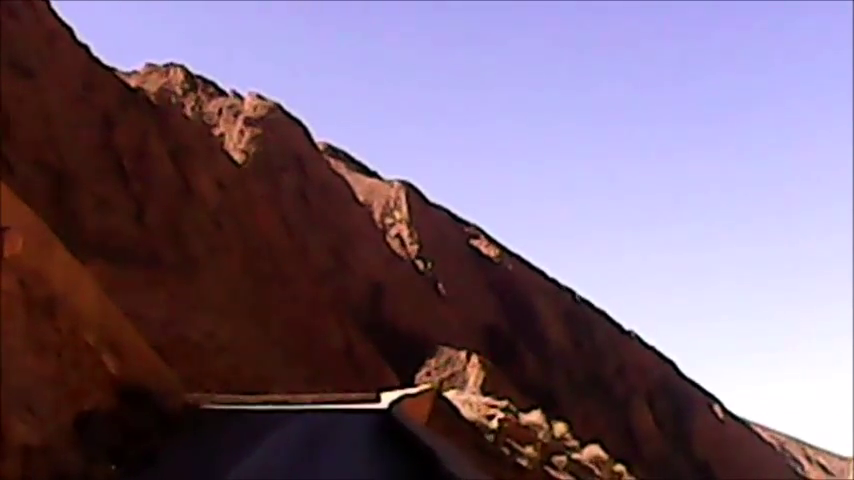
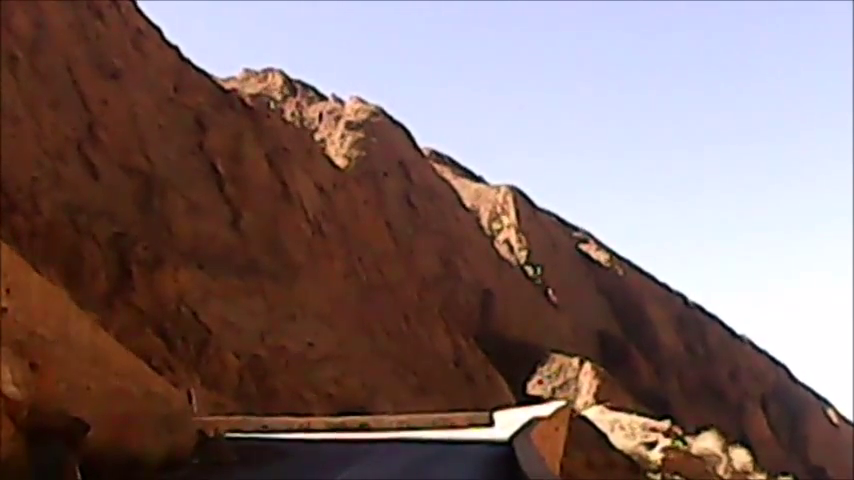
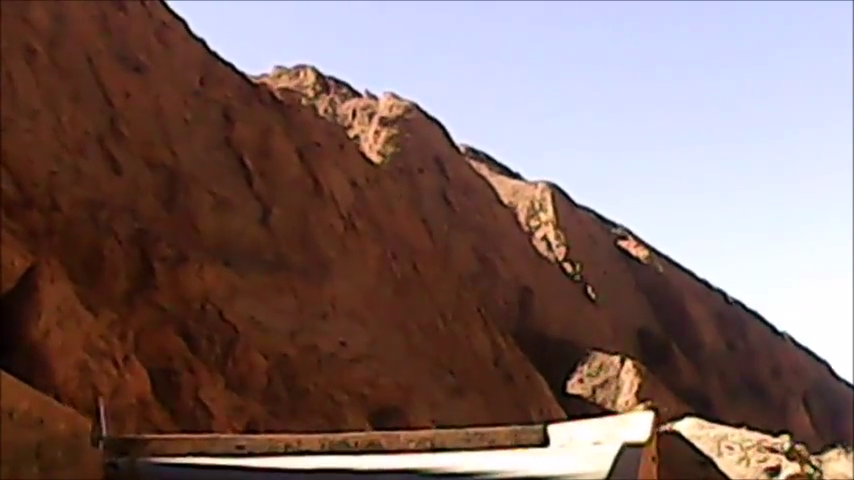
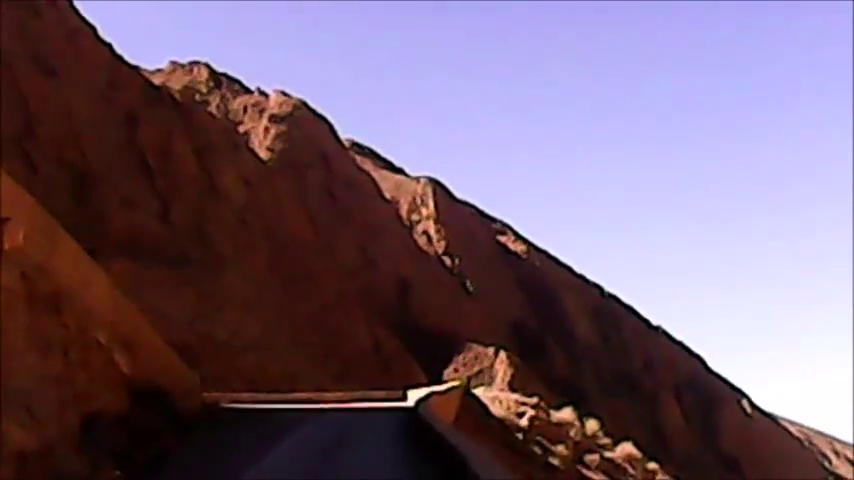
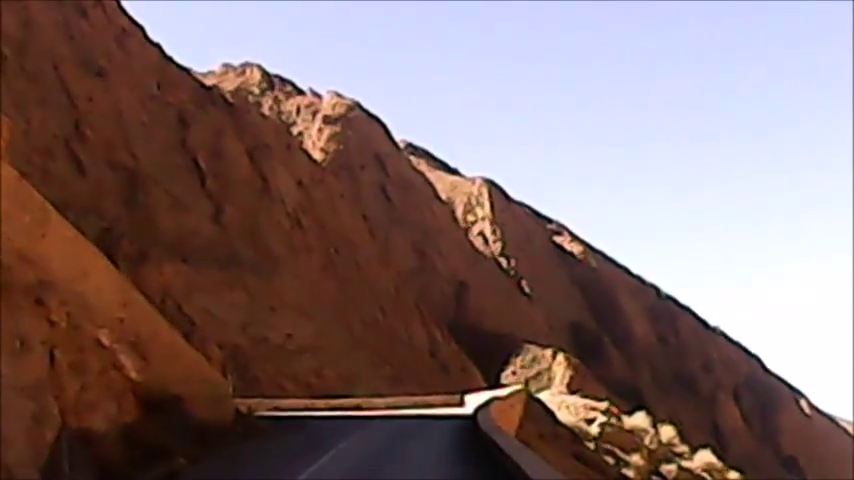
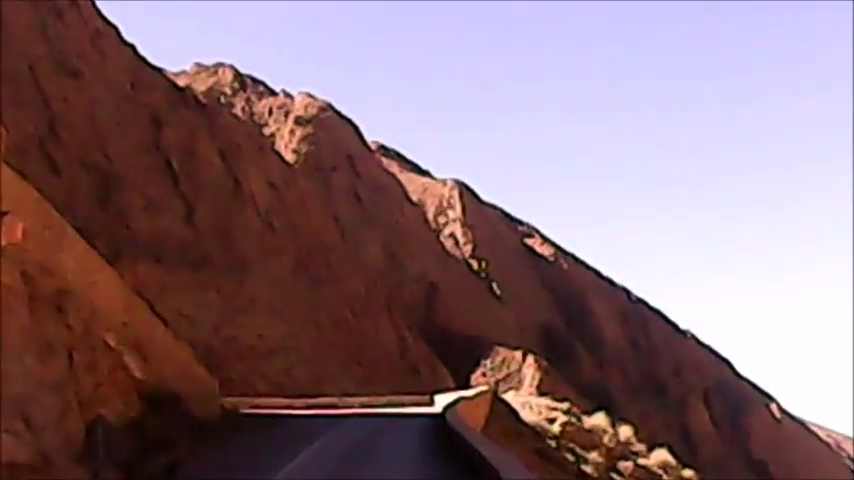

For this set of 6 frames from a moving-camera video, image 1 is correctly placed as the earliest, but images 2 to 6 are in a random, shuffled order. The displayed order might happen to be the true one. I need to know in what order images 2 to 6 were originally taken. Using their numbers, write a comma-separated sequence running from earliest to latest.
4, 6, 5, 2, 3
